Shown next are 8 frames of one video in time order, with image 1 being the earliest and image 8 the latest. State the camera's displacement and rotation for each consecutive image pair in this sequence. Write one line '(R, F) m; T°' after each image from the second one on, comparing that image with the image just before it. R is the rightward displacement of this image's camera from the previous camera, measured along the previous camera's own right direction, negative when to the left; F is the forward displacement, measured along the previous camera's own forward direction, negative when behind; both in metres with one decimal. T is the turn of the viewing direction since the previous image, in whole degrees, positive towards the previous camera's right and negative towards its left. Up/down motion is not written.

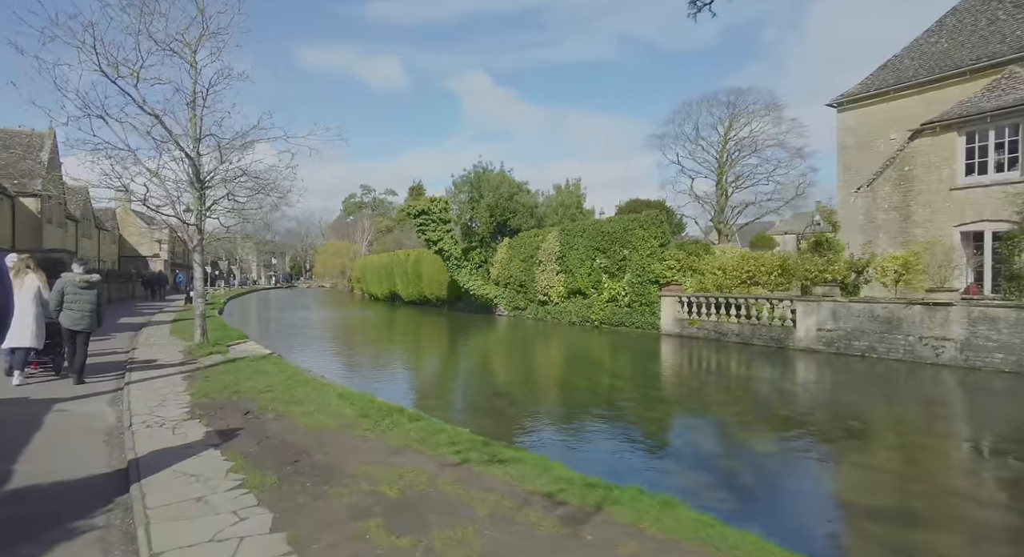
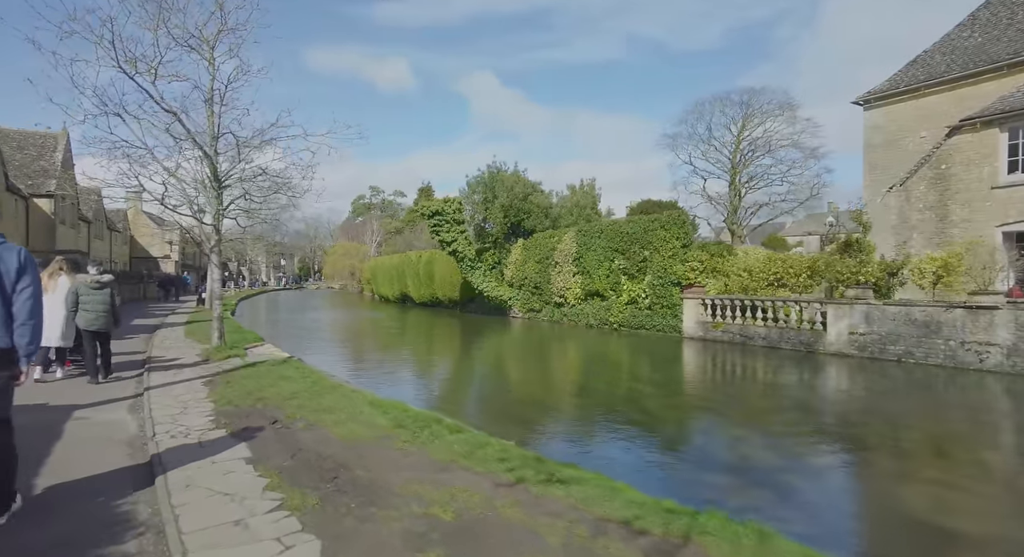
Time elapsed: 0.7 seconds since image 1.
(-0.3, +0.3) m; -1°
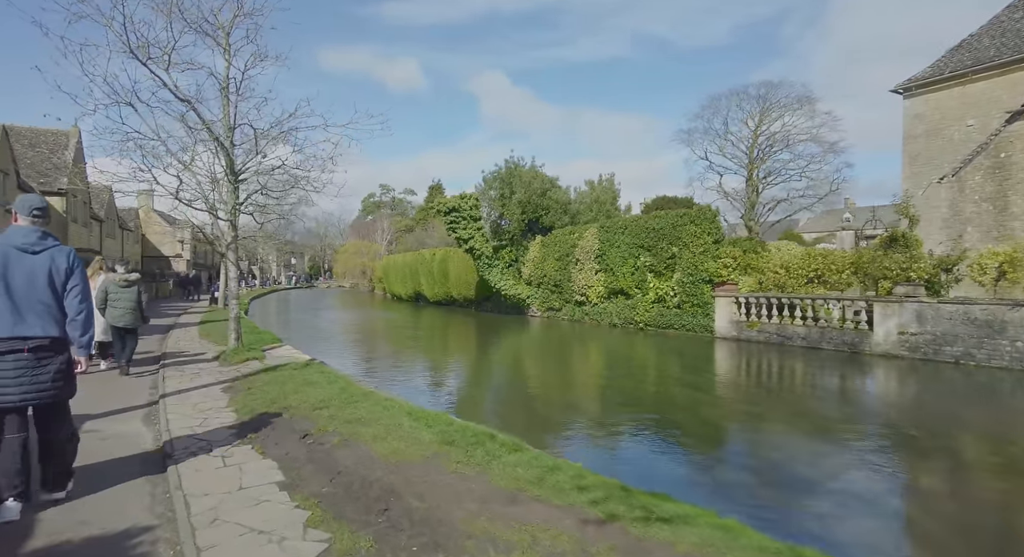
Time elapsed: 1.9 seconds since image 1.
(-0.4, +0.6) m; -1°
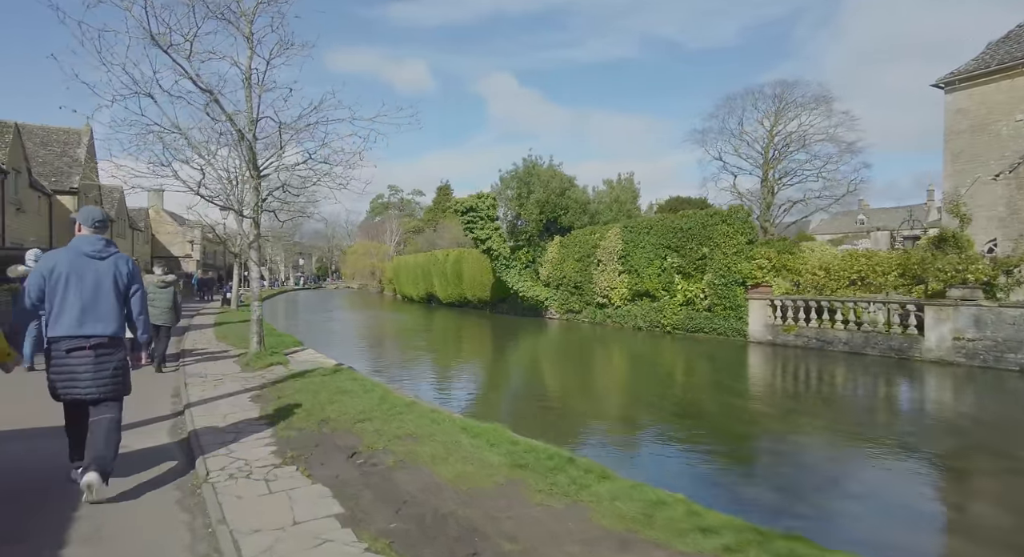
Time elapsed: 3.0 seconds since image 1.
(-0.5, +0.5) m; -1°
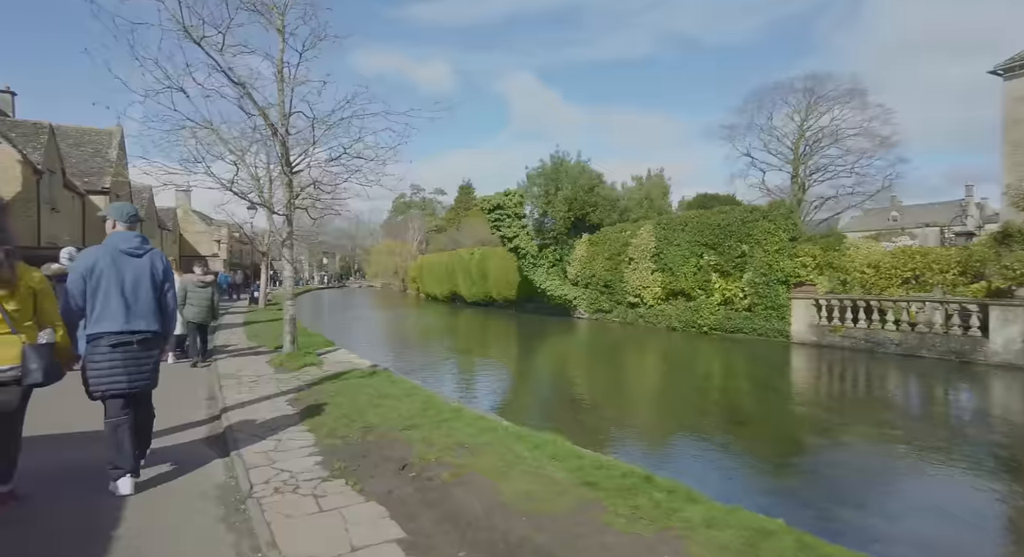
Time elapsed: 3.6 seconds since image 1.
(-0.3, +0.4) m; -2°
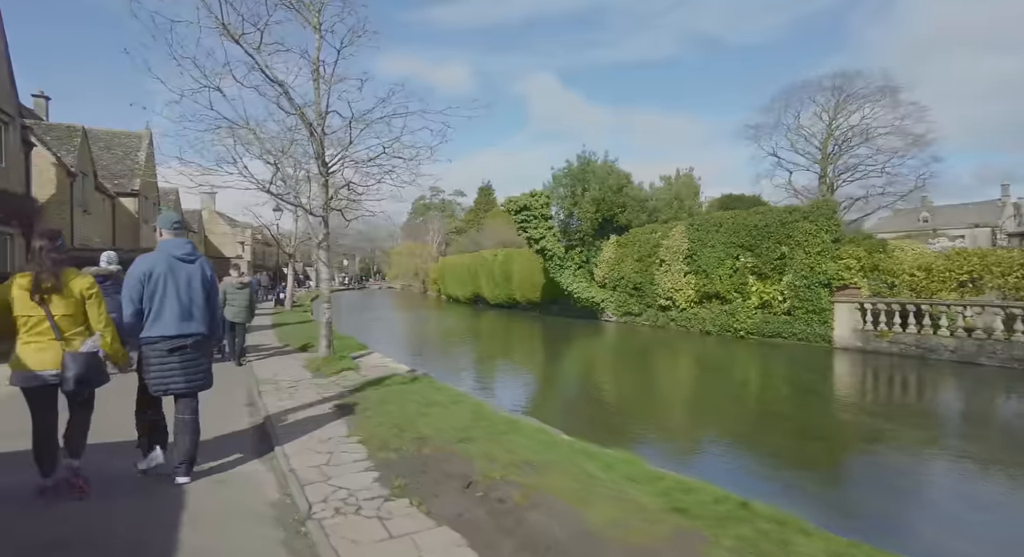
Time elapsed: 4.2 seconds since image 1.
(-0.4, +0.3) m; -2°
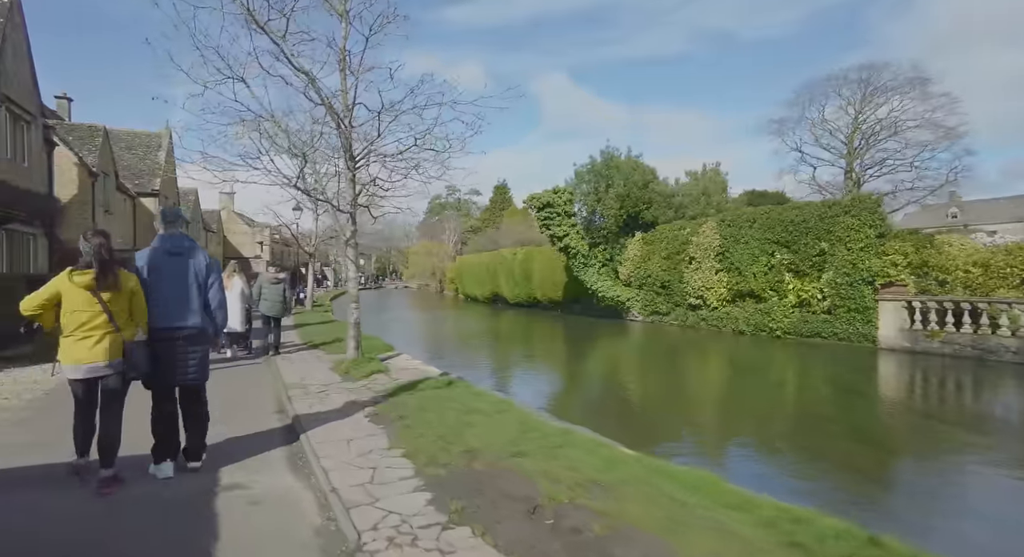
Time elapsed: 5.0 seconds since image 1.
(-0.3, +0.5) m; -1°
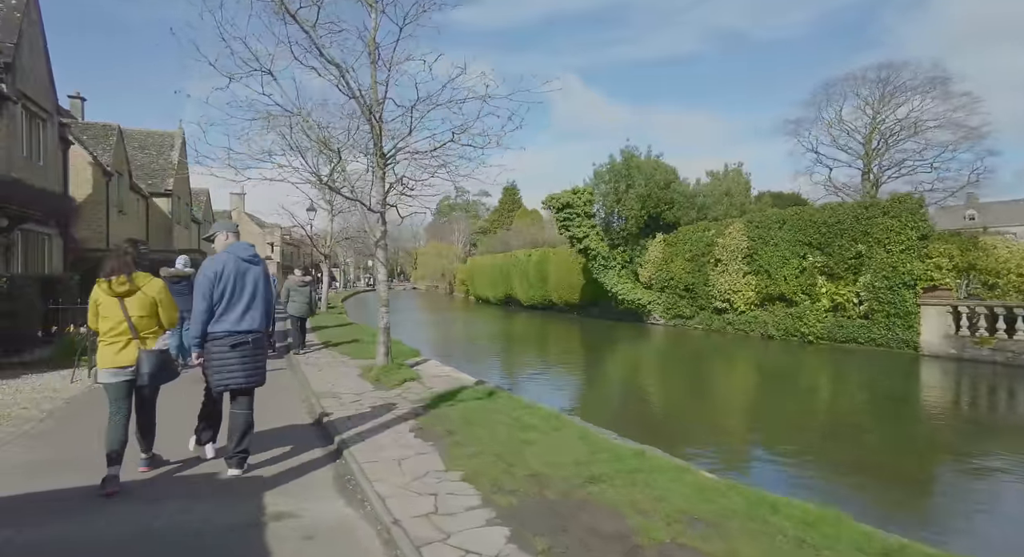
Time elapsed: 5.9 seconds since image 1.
(-0.5, +0.4) m; -1°
